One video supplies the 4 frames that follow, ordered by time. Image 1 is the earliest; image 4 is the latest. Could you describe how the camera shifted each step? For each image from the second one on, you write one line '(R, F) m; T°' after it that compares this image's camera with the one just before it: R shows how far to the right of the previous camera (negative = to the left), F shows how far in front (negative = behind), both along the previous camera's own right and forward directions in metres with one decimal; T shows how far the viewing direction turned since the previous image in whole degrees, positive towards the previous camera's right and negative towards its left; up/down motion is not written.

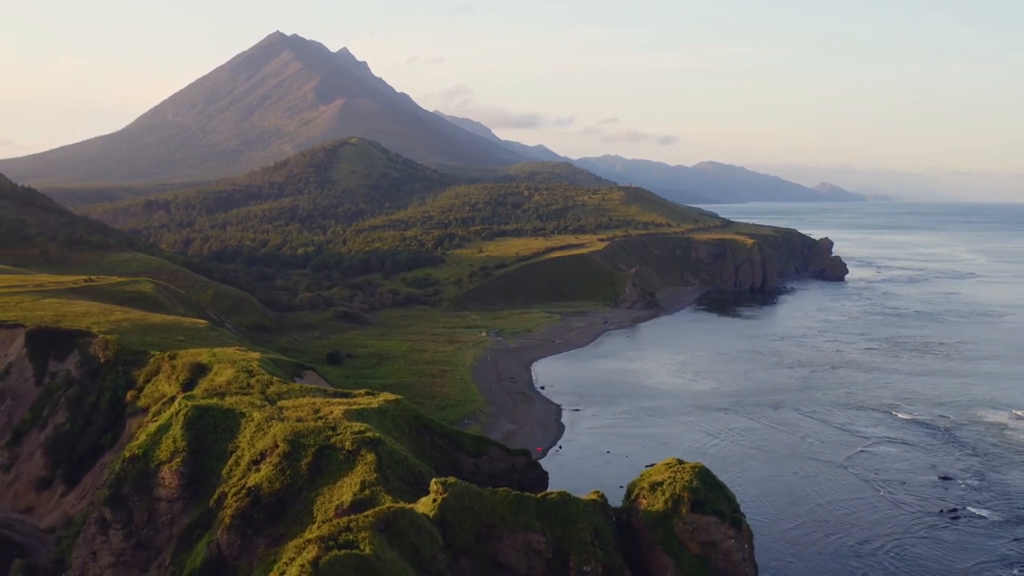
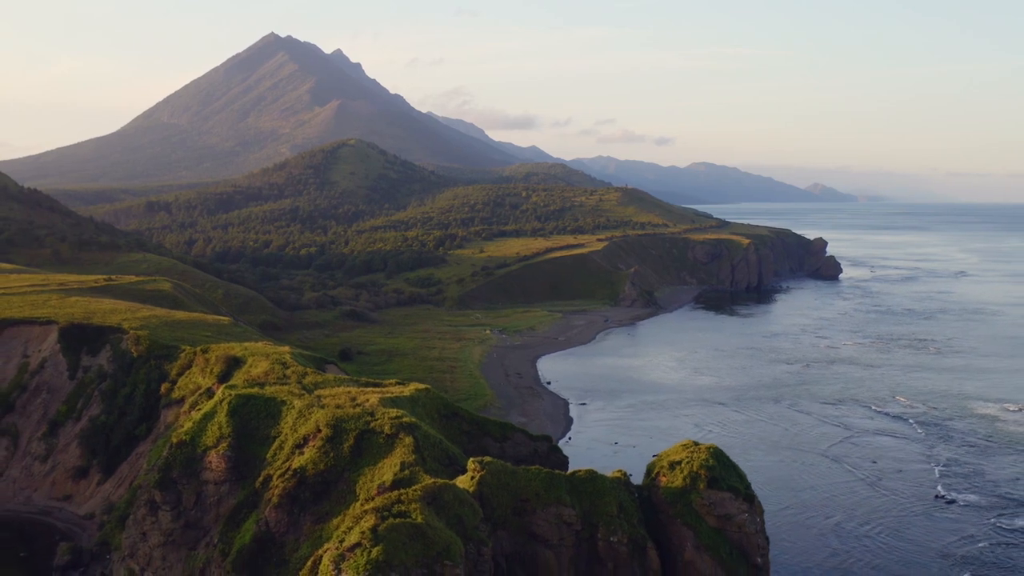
(-1.1, -1.7) m; 0°
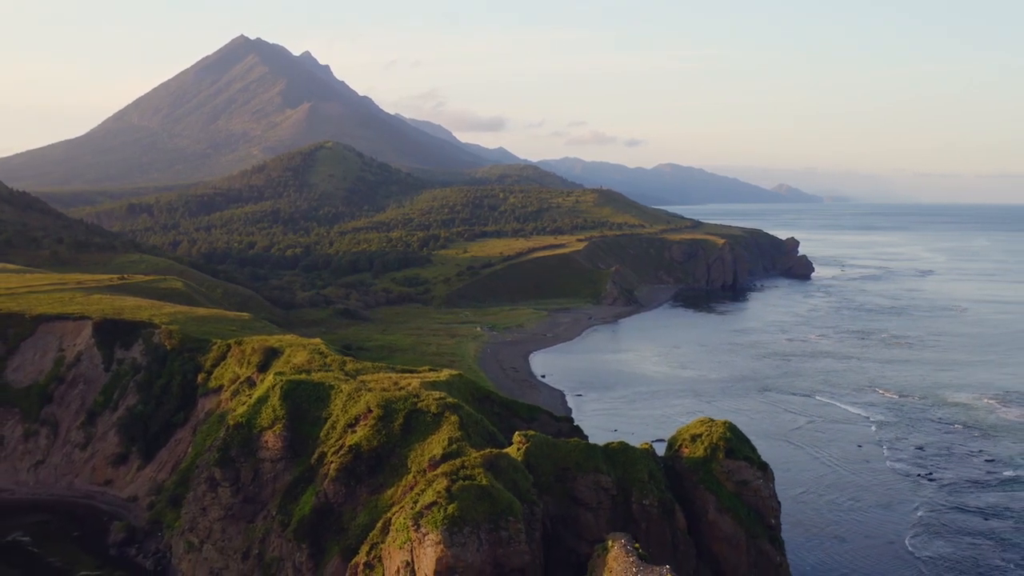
(-2.3, -2.7) m; +2°
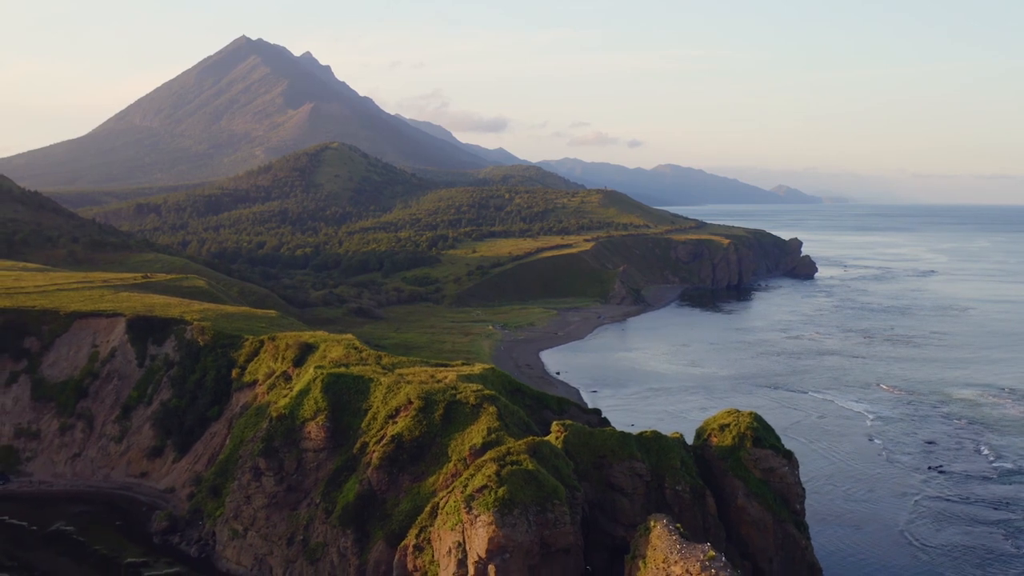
(-1.3, -1.0) m; 0°
